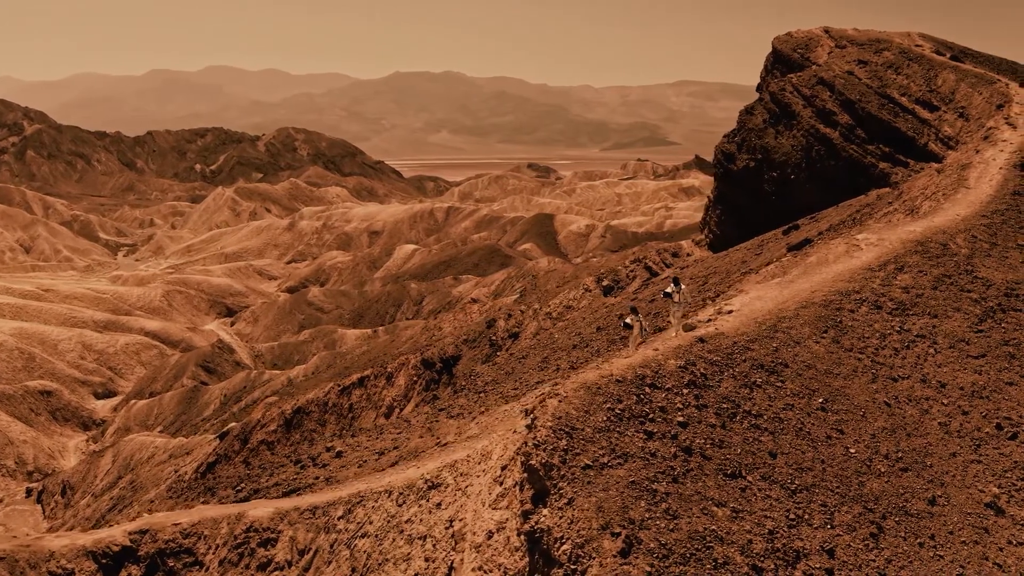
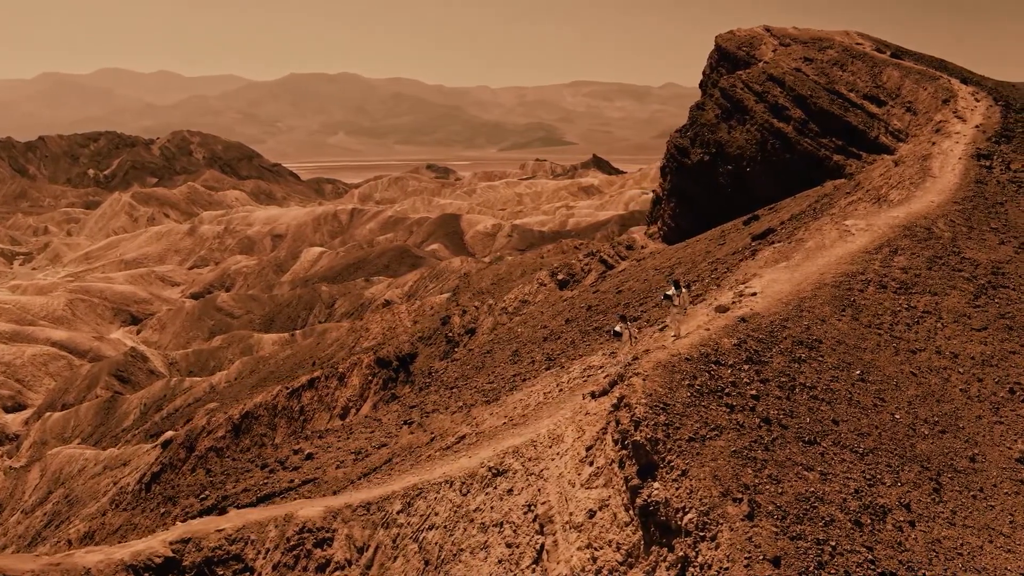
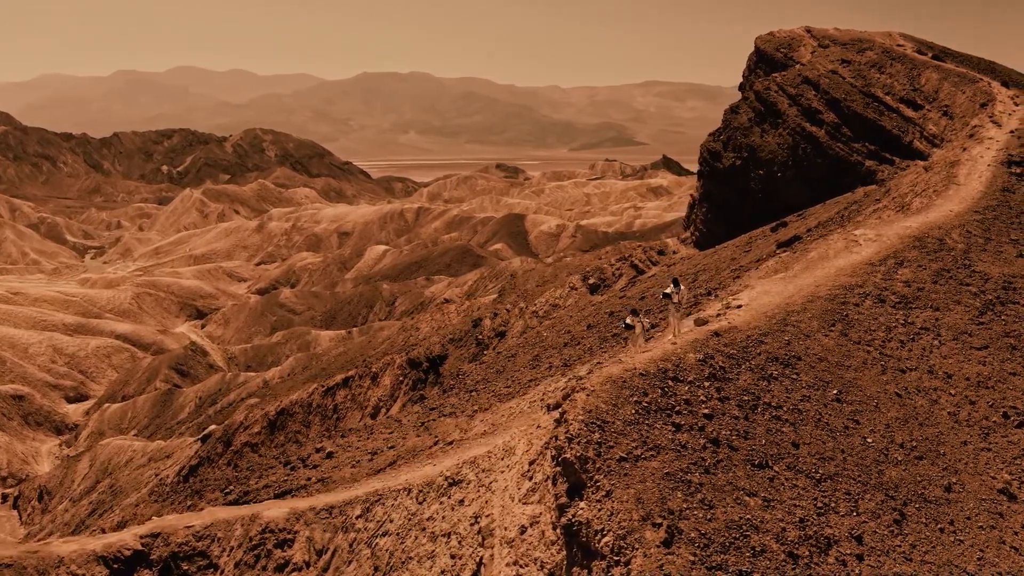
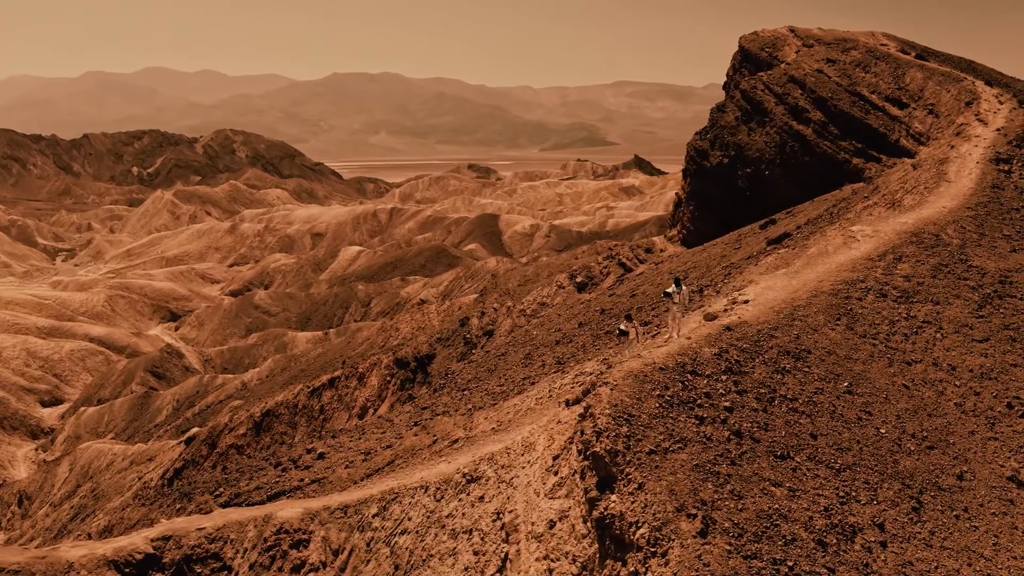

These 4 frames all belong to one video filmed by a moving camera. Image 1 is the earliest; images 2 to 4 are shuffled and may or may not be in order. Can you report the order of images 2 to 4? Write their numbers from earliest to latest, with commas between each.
3, 4, 2
